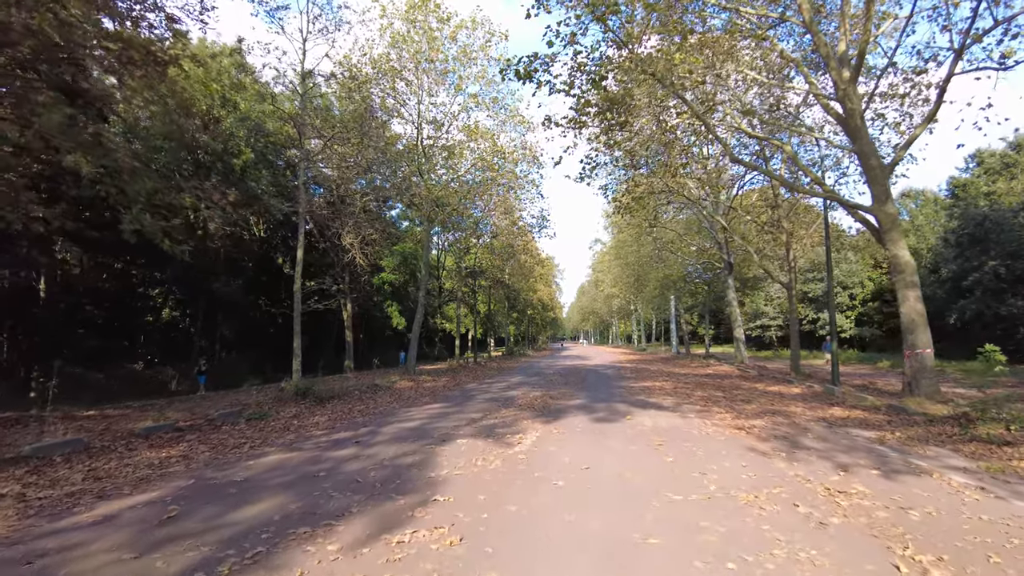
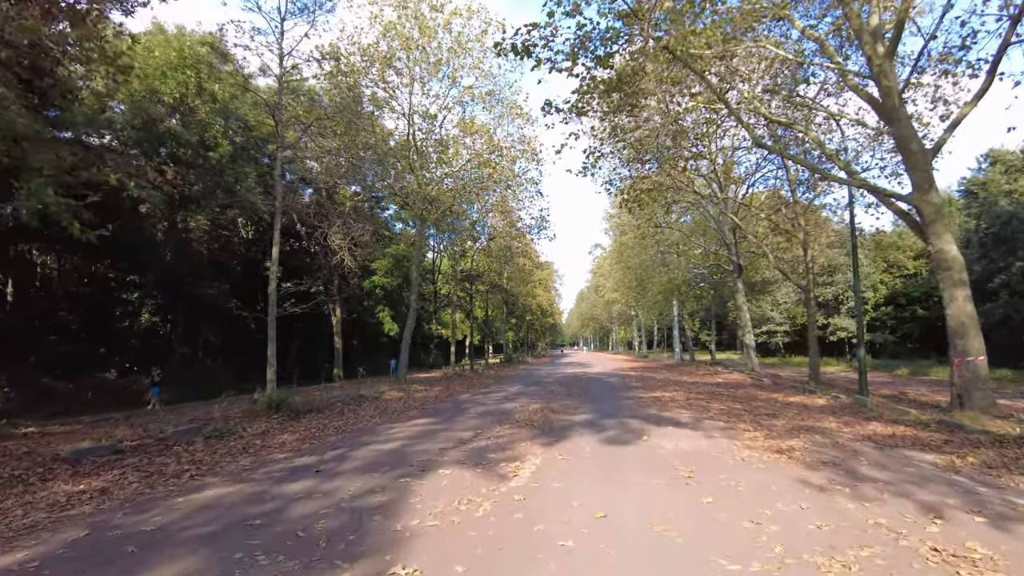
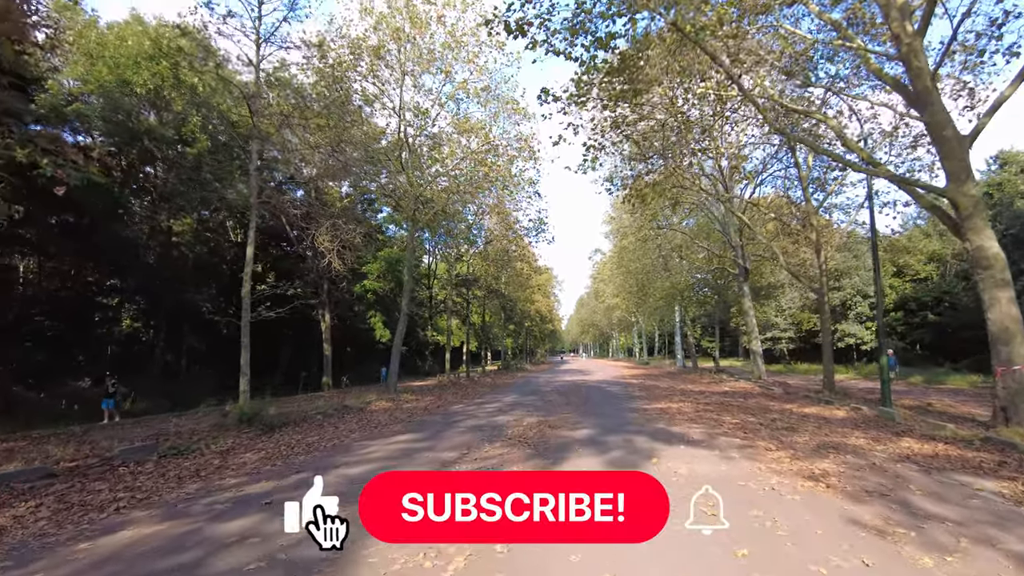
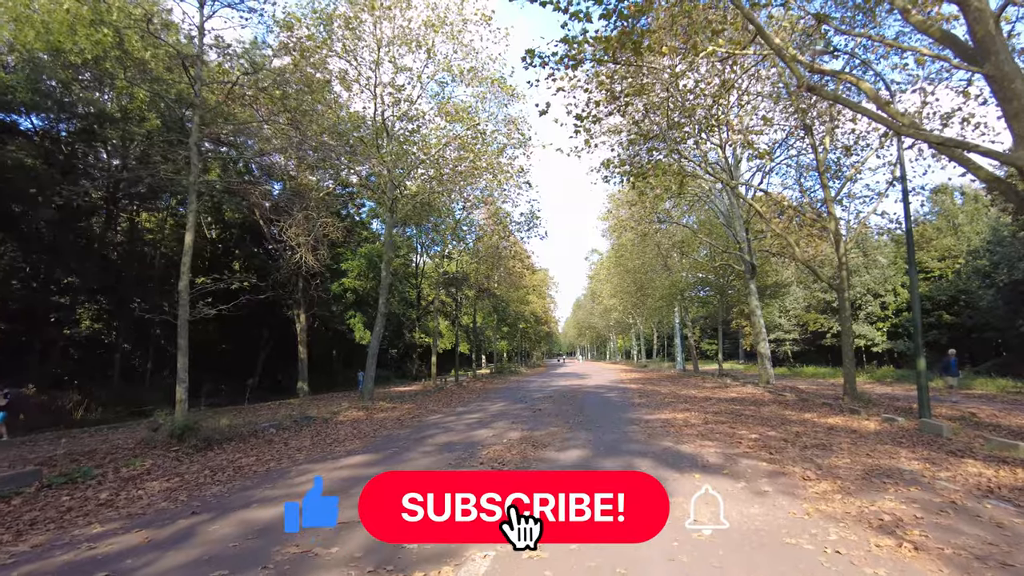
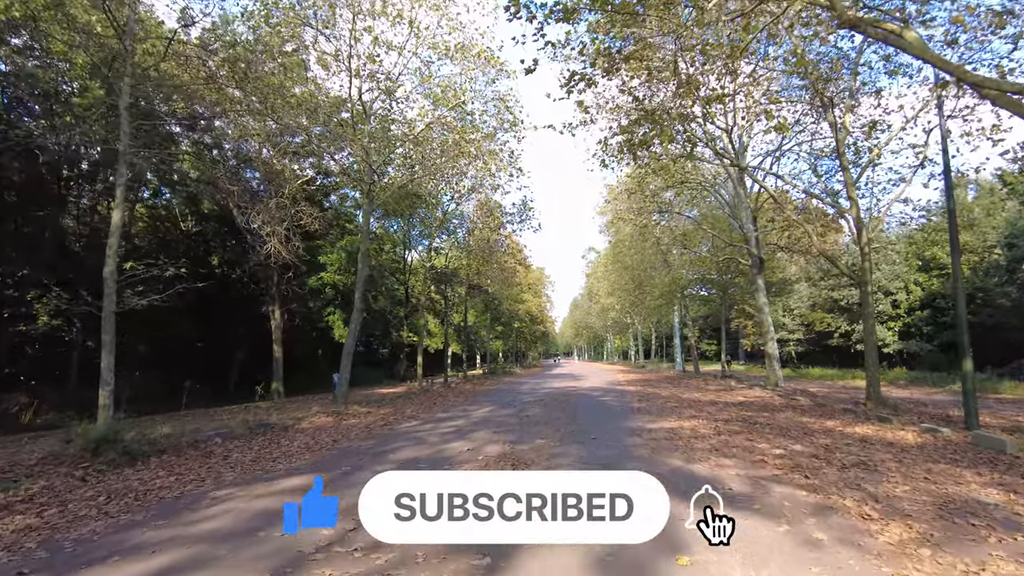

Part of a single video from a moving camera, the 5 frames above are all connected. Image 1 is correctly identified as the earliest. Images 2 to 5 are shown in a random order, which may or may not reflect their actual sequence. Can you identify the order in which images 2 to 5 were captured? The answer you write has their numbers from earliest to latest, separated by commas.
2, 3, 4, 5
